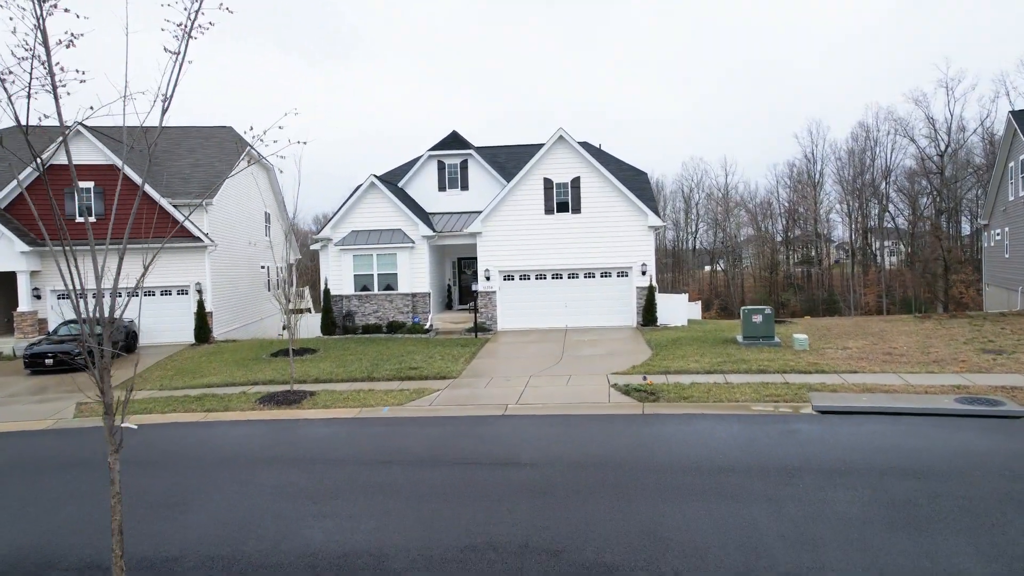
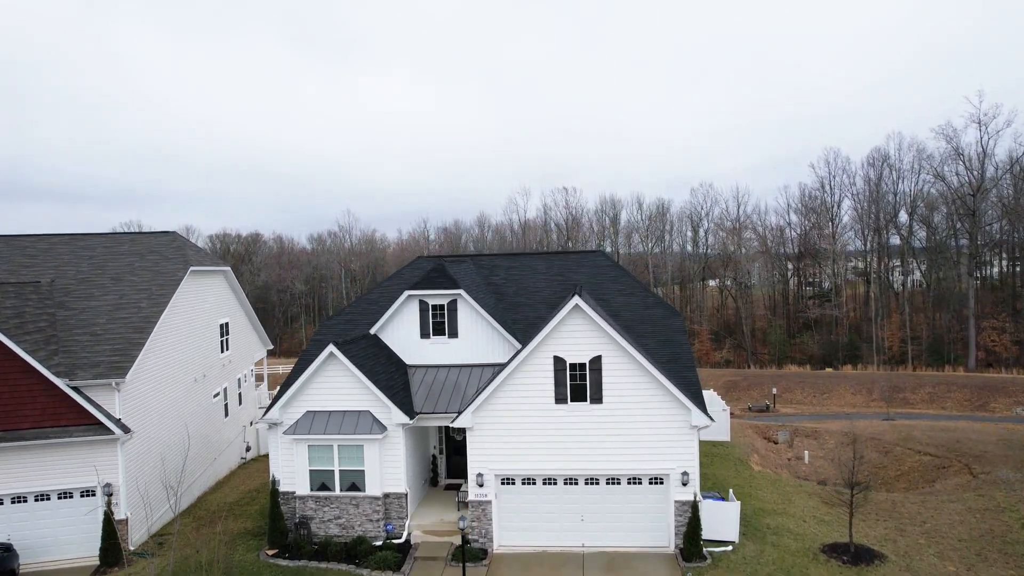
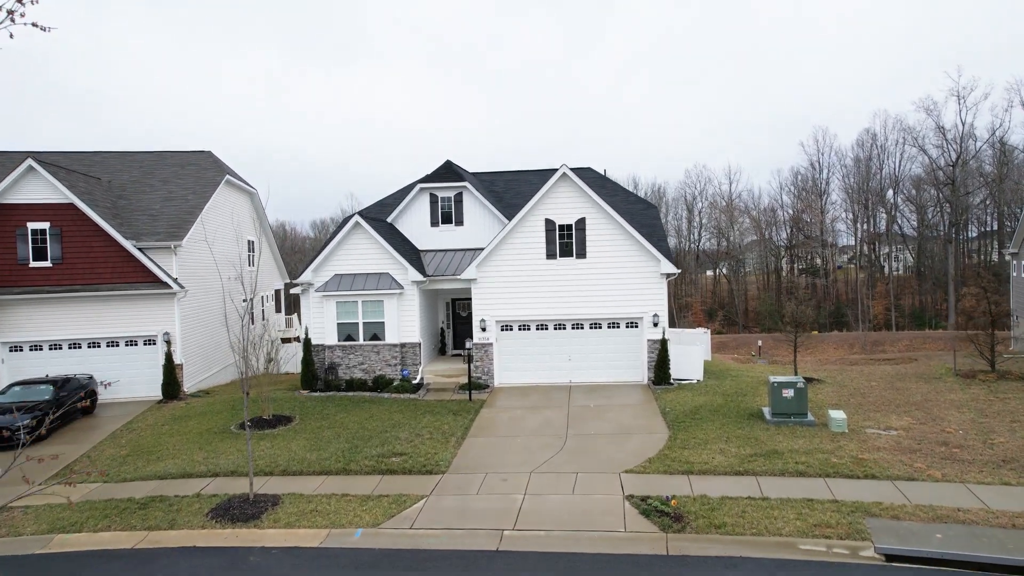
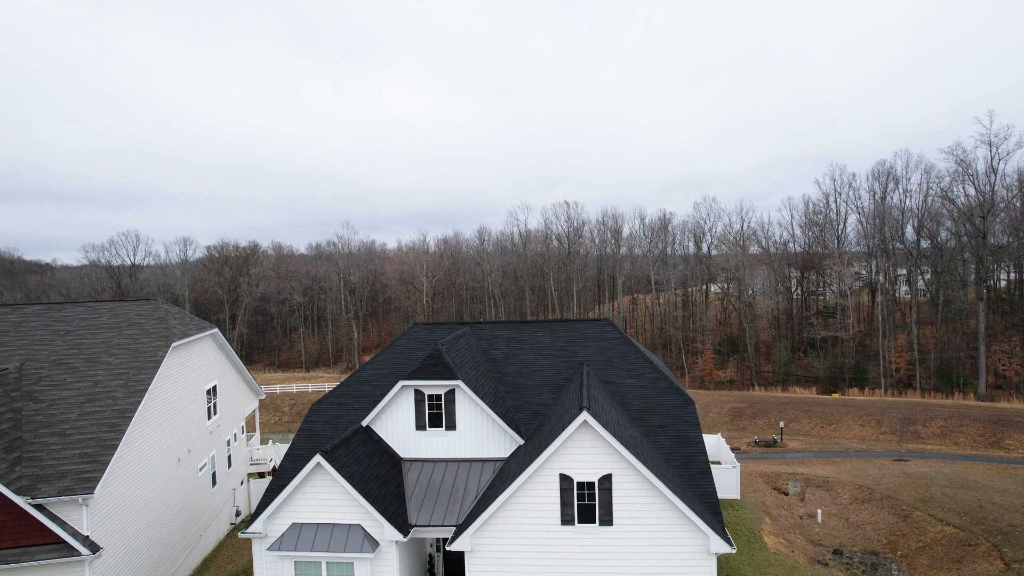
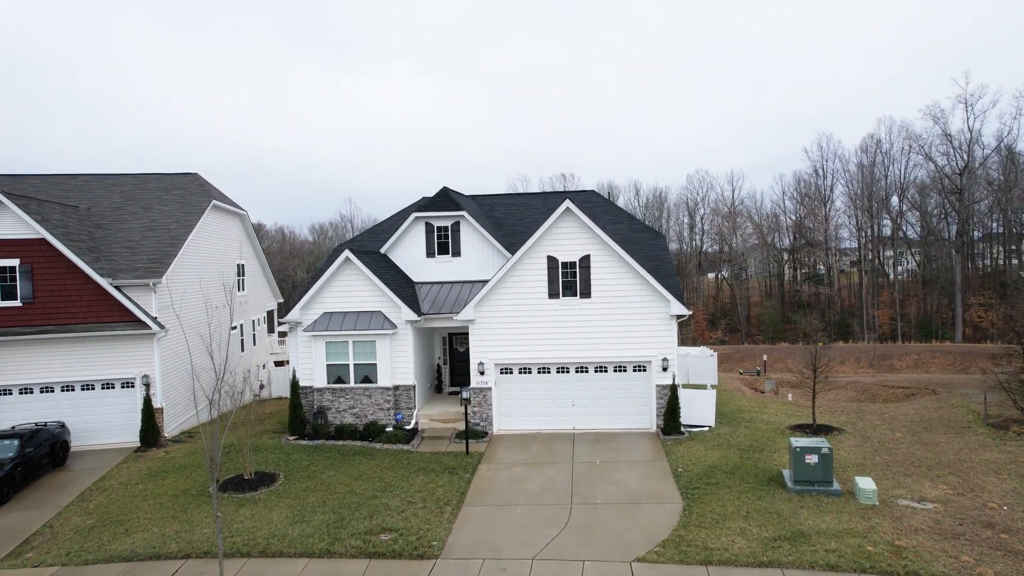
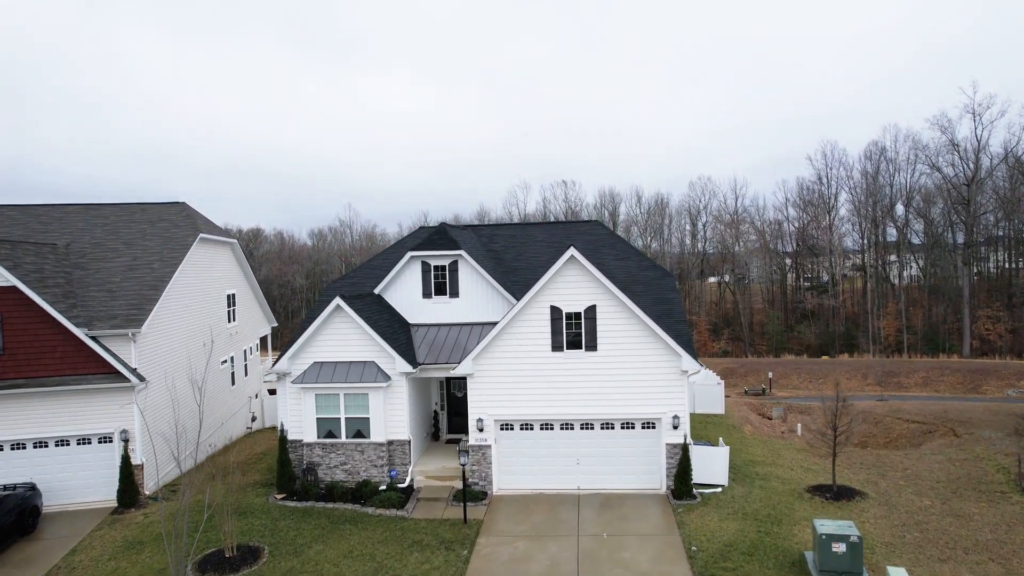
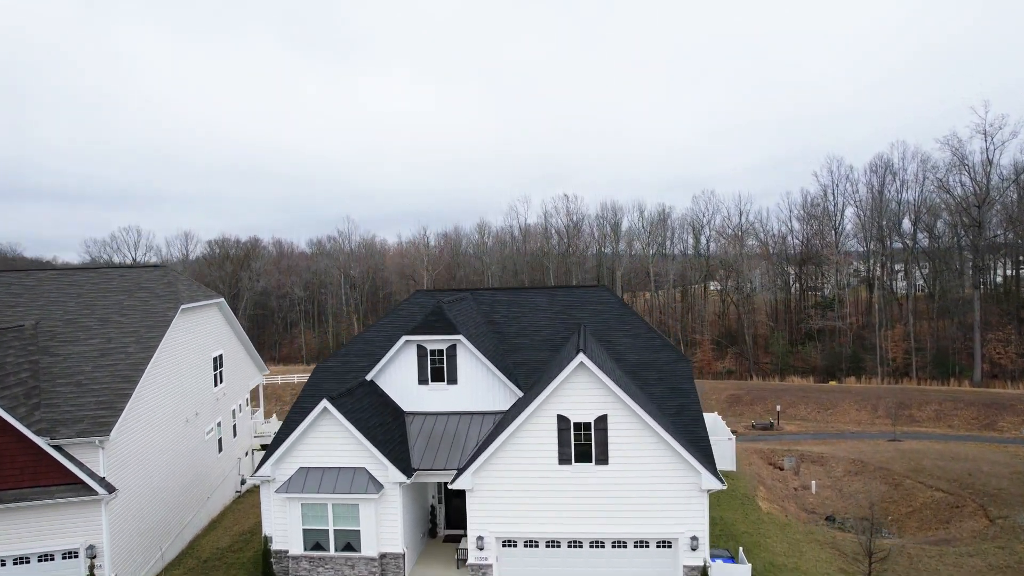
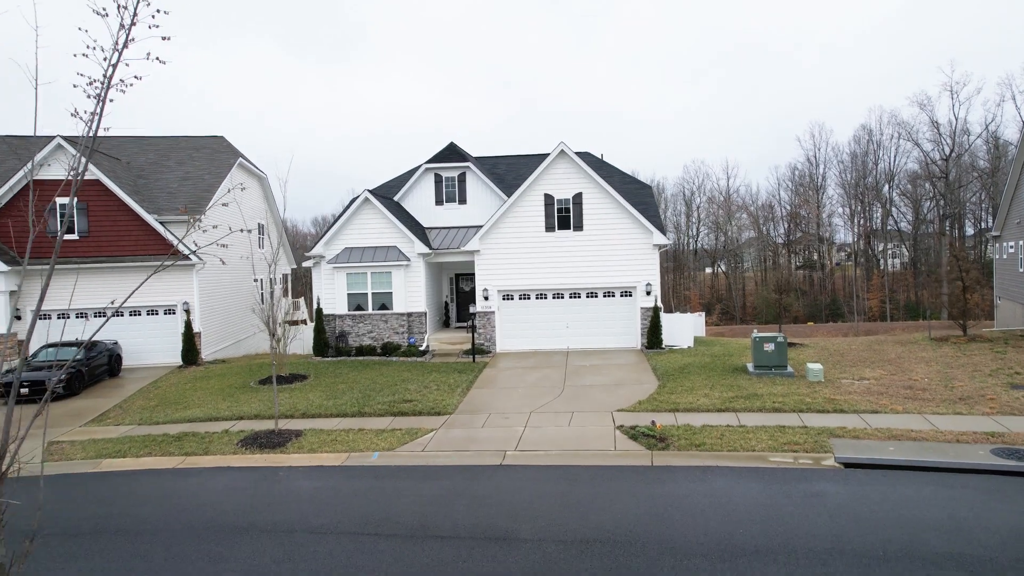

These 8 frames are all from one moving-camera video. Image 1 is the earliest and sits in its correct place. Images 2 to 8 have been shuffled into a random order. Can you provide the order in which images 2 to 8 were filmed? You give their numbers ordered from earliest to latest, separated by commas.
8, 3, 5, 6, 2, 7, 4
